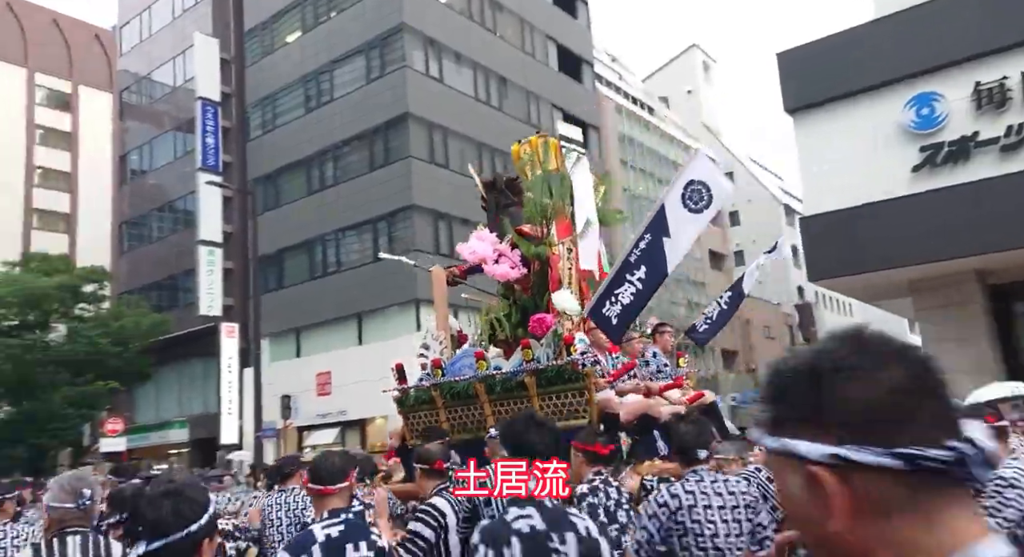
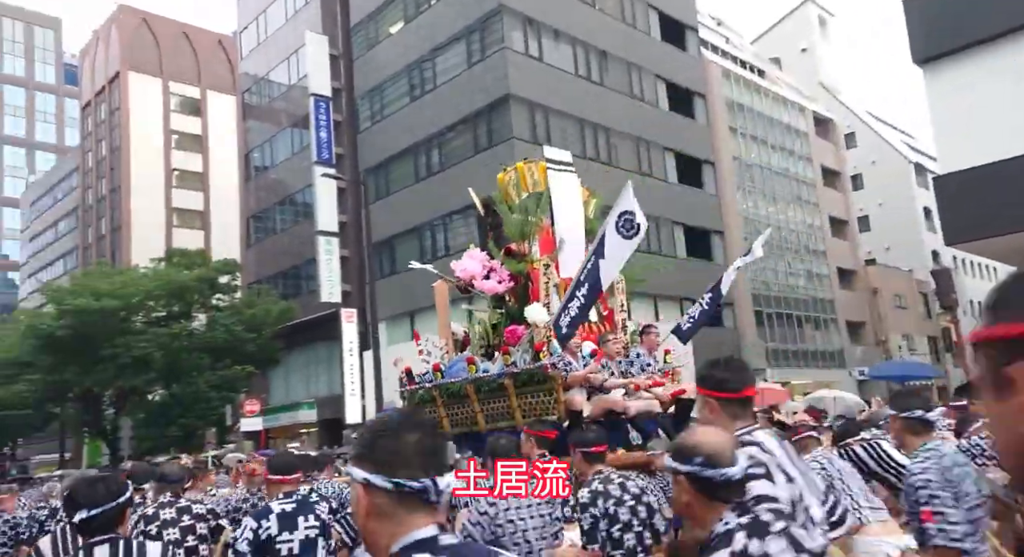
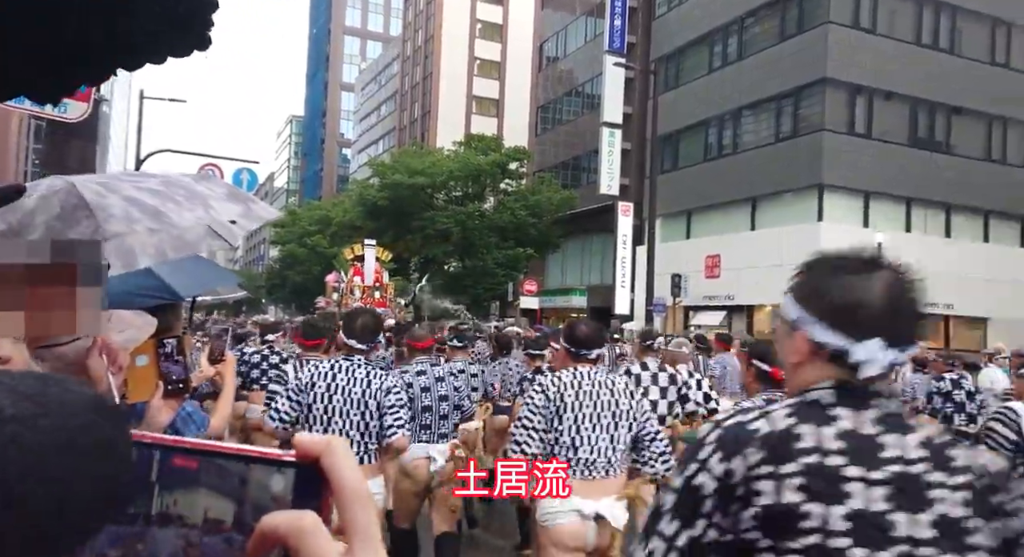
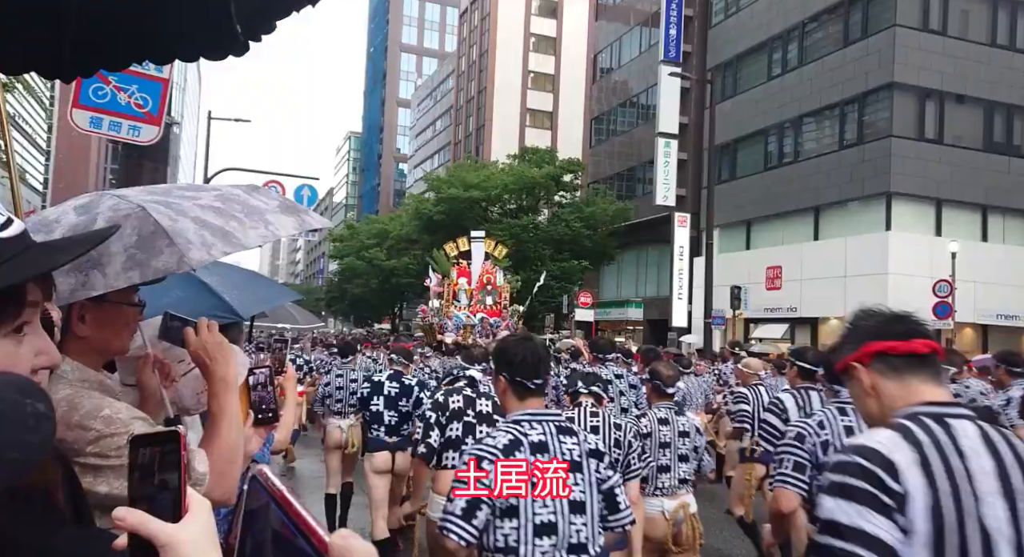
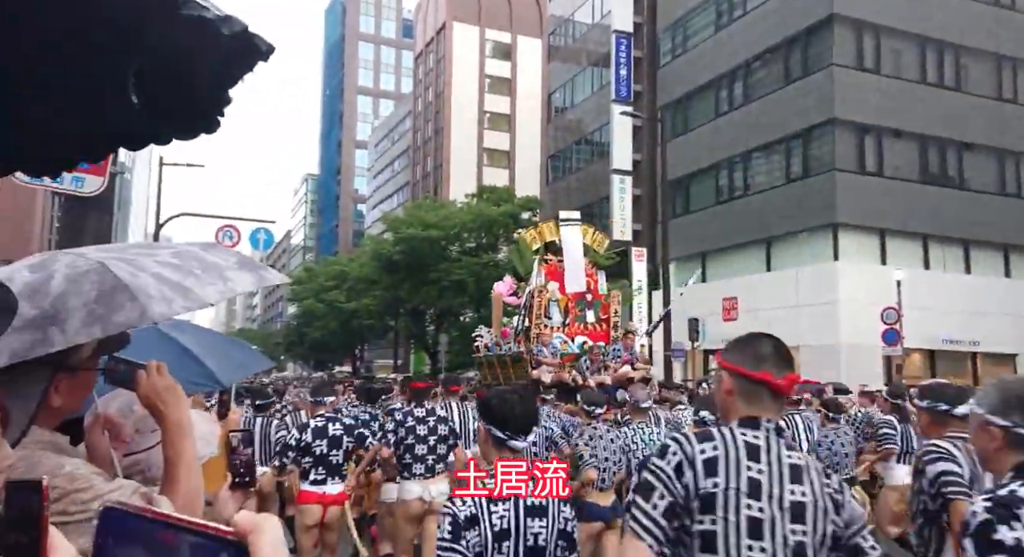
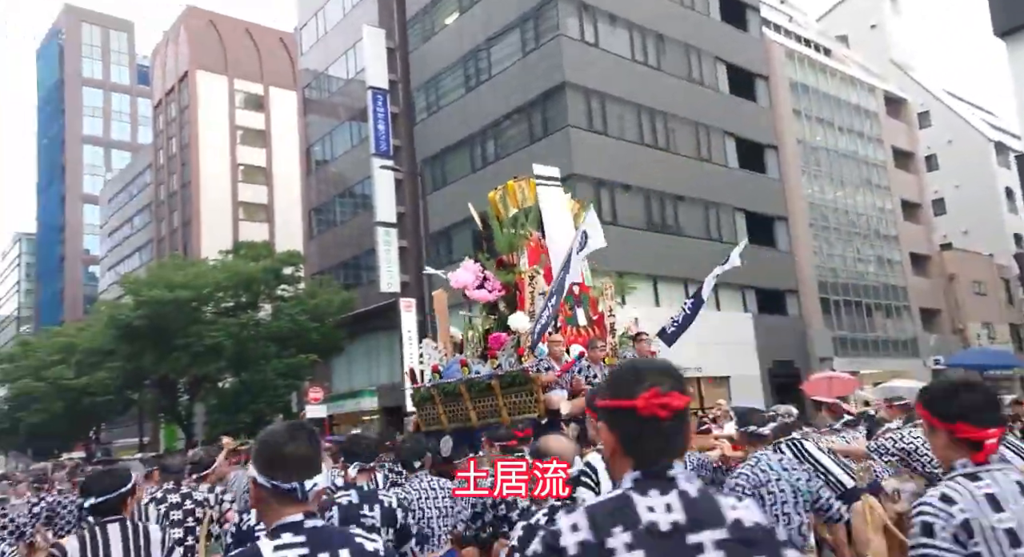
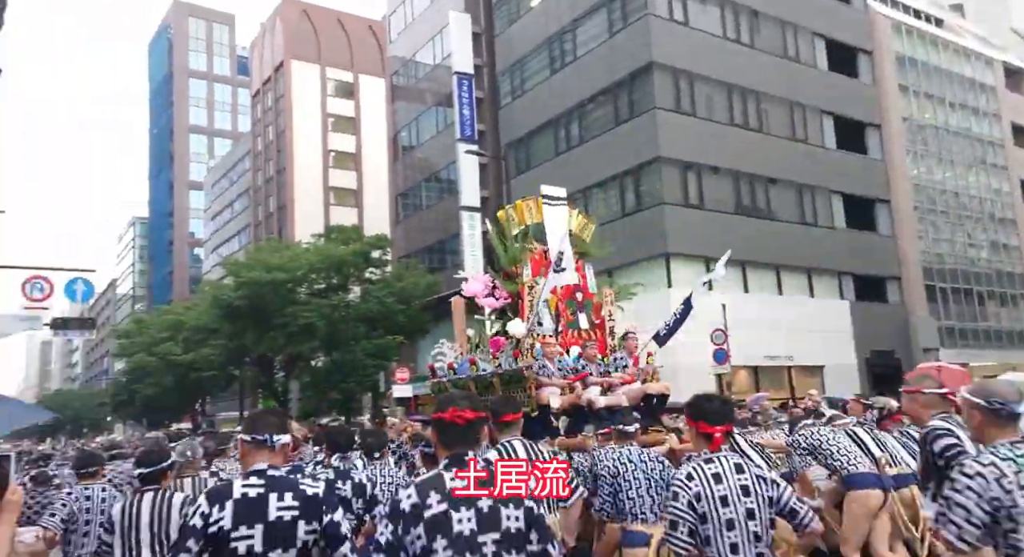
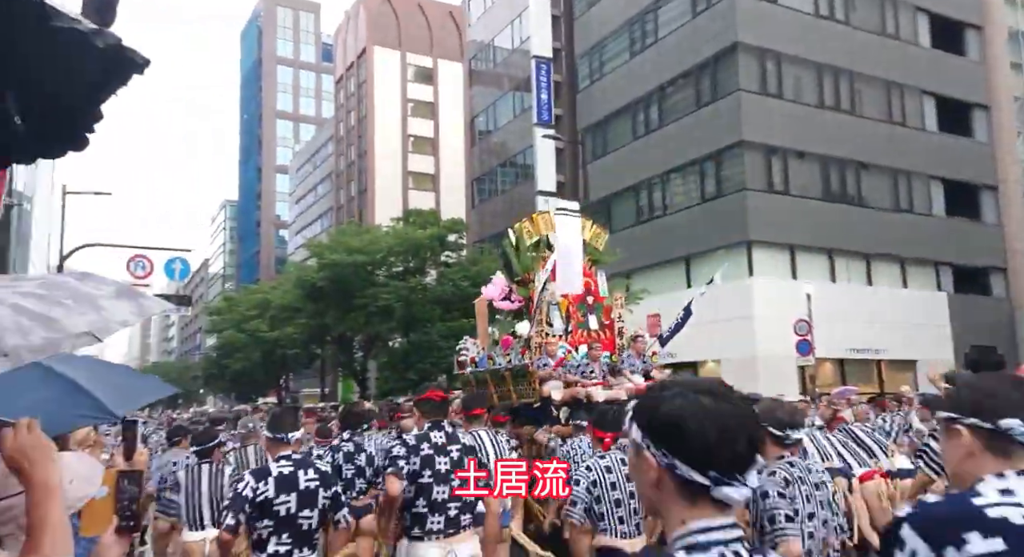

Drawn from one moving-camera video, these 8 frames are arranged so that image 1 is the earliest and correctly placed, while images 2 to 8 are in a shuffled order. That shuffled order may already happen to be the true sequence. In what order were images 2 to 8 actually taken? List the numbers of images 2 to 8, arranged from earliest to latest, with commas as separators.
2, 6, 7, 8, 5, 4, 3
